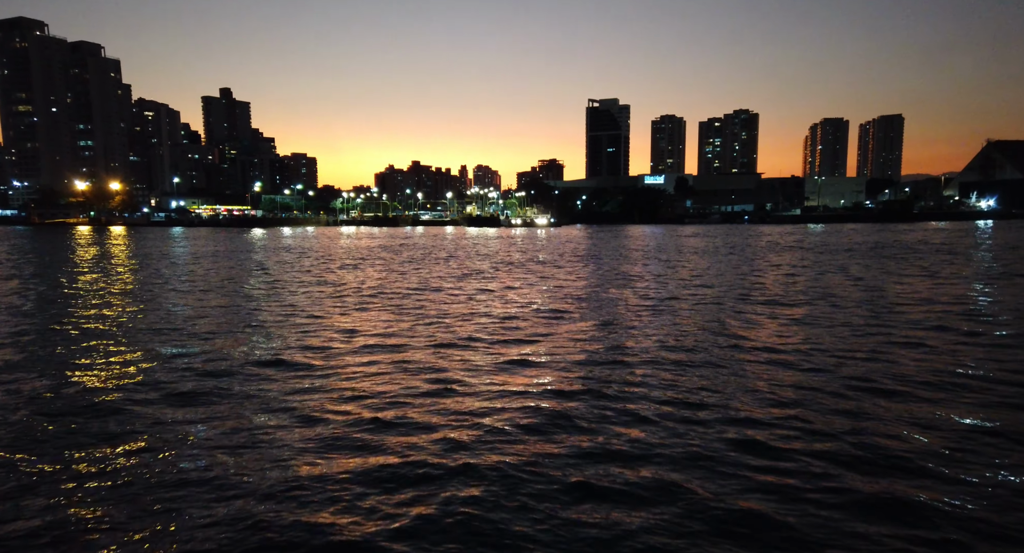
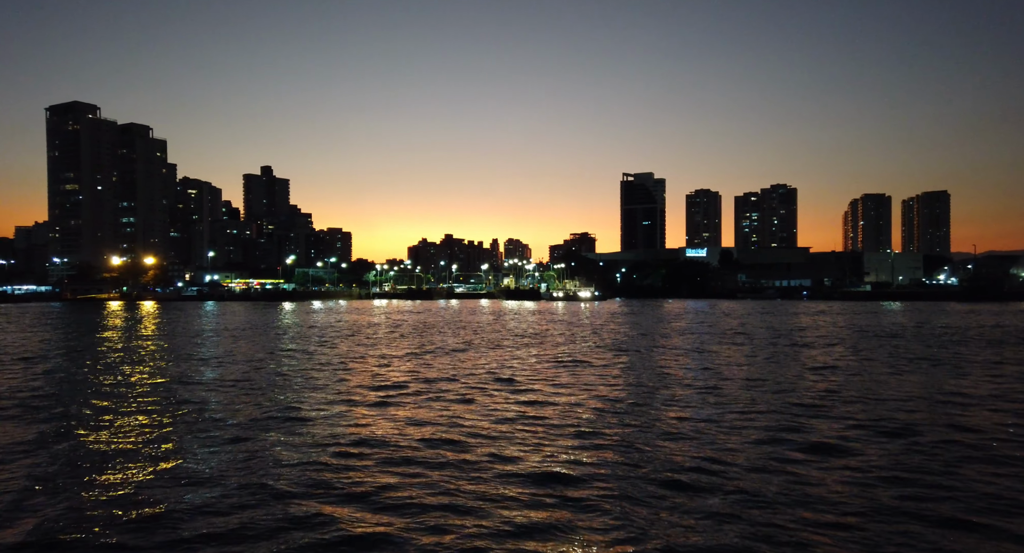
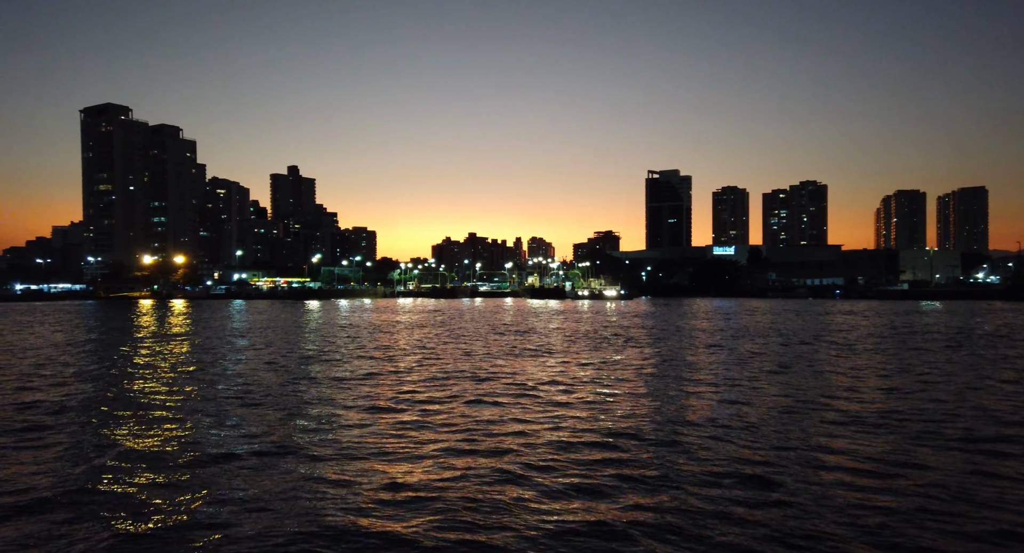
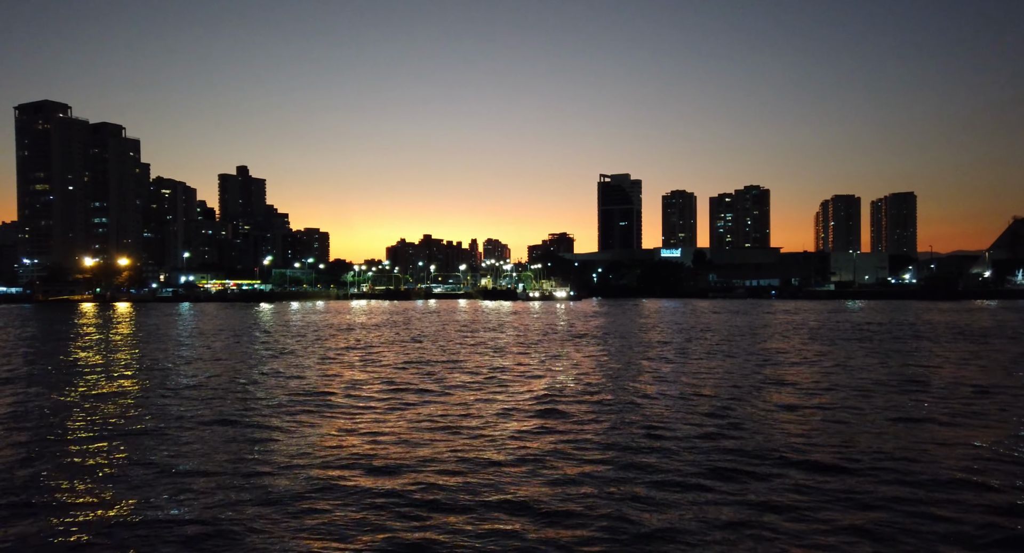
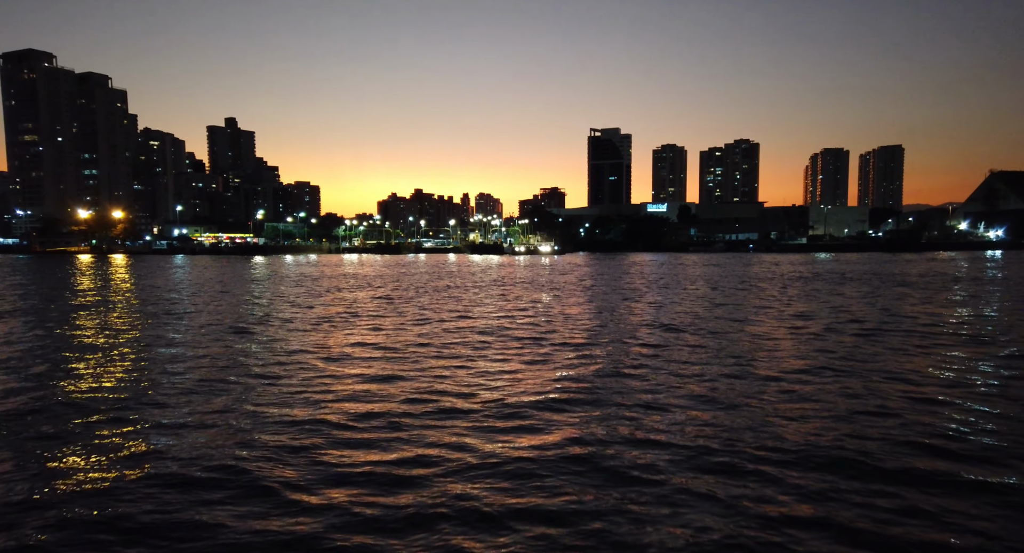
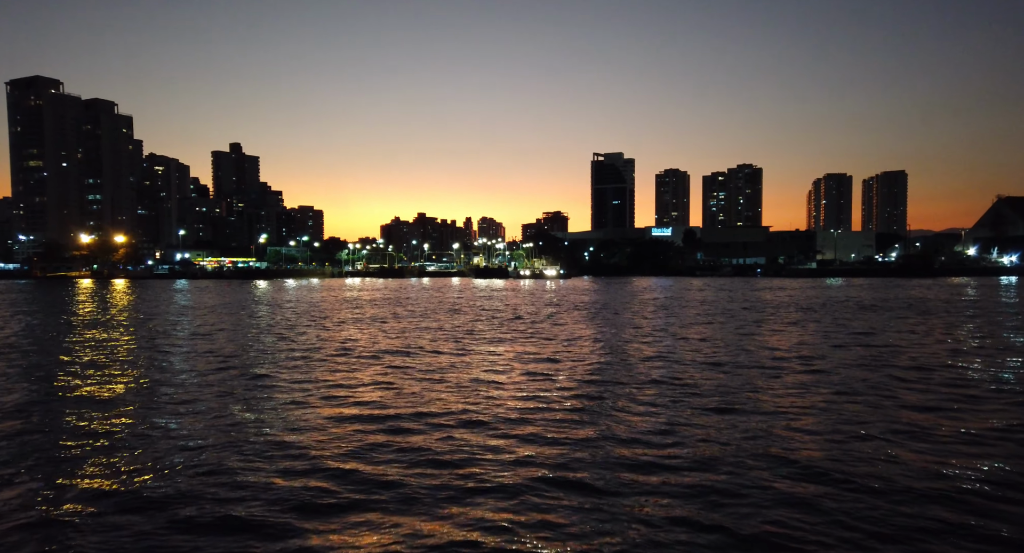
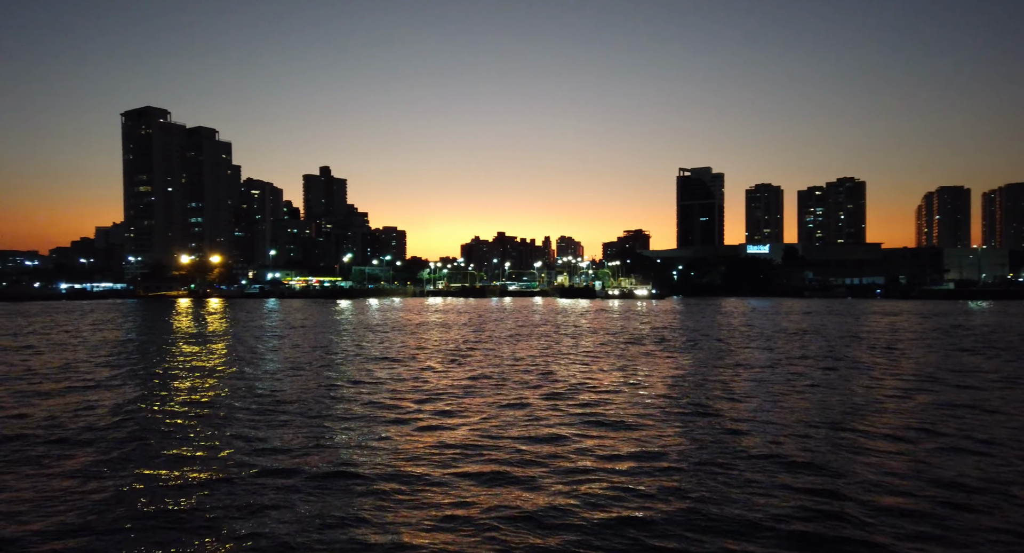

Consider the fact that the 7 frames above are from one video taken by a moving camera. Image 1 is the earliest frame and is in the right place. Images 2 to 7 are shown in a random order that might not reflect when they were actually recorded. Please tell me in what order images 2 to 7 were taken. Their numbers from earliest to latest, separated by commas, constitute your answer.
5, 6, 4, 2, 3, 7
